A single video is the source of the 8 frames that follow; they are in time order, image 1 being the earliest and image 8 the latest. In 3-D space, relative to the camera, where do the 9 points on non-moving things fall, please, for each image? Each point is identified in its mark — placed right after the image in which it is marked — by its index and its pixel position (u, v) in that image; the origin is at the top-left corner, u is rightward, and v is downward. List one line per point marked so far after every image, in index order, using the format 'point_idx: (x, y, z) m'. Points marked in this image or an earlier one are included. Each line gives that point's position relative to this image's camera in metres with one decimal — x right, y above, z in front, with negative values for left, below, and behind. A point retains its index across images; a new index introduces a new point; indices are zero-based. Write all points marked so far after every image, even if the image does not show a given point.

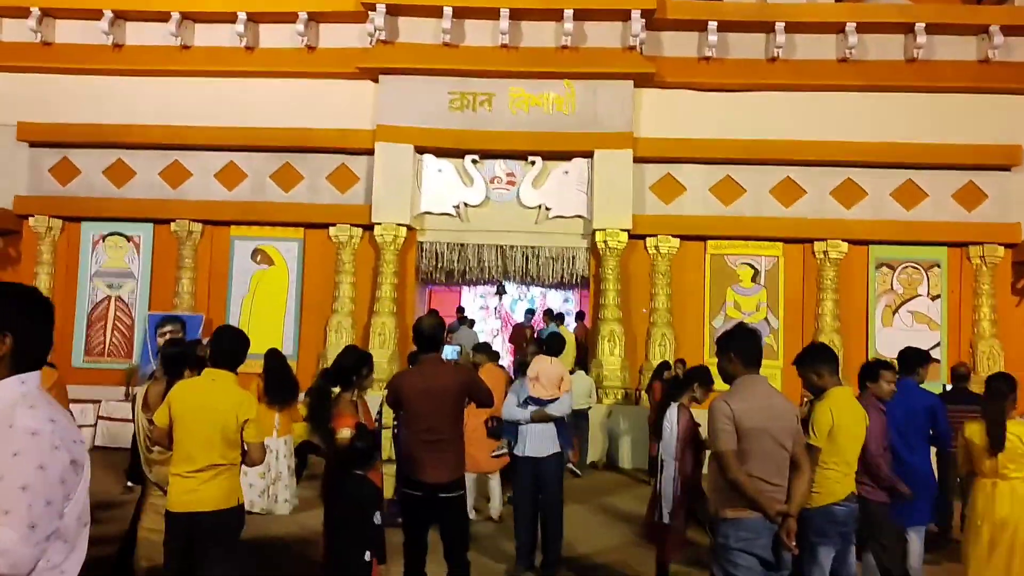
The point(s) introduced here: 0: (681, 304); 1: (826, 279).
0: (+1.8, -0.2, +9.0) m
1: (+3.3, +0.1, +8.7) m
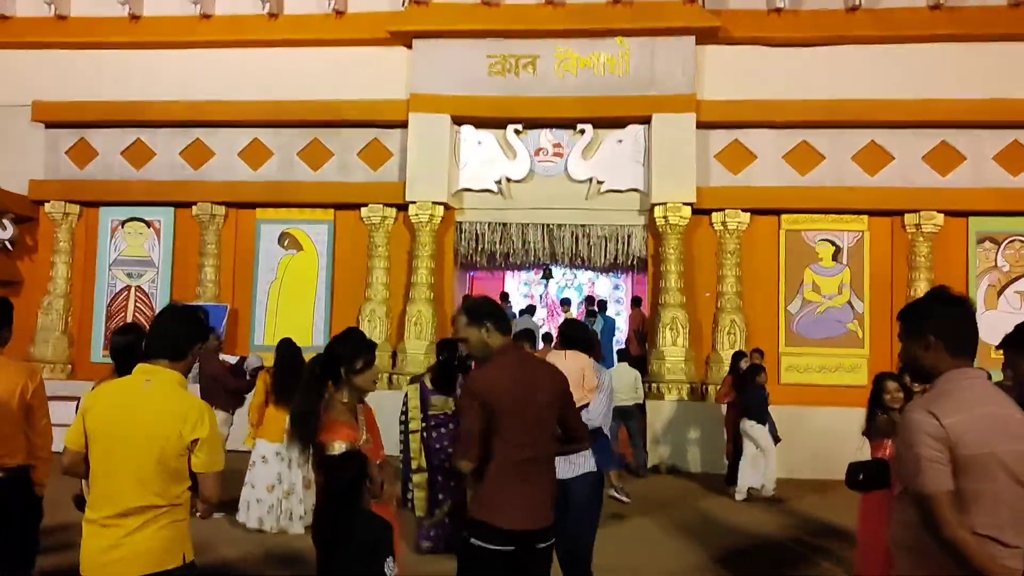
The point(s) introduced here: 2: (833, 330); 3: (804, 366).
0: (+2.3, 0.0, +8.0) m
1: (+3.8, +0.3, +7.7) m
2: (+3.0, -0.4, +7.8) m
3: (+2.8, -0.8, +7.8) m
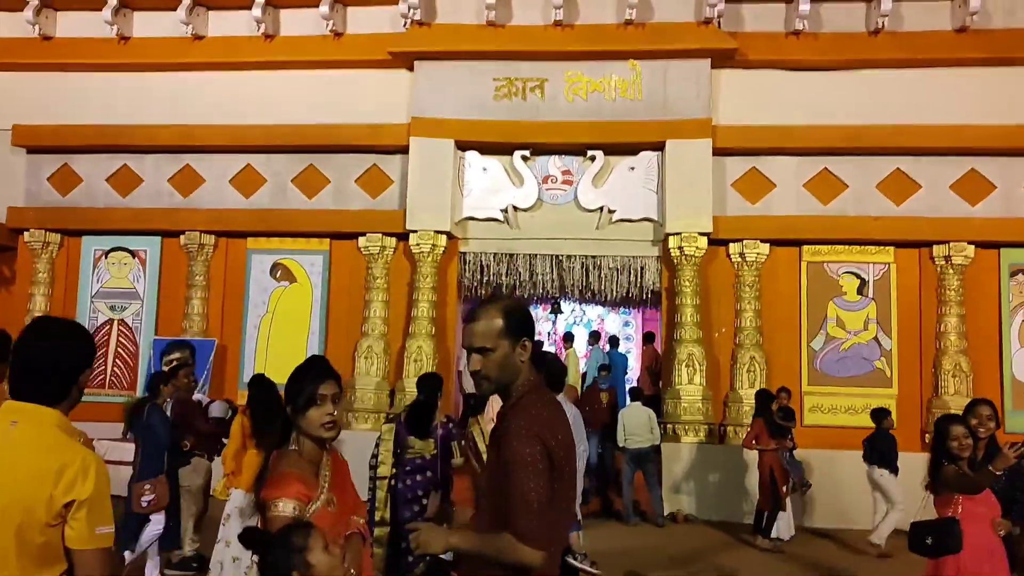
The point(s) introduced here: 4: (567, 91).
0: (+2.4, -0.3, +7.6) m
1: (+3.9, 0.0, +7.3) m
2: (+3.1, -0.7, +7.3) m
3: (+2.8, -1.1, +7.3) m
4: (+0.5, +1.8, +7.6) m
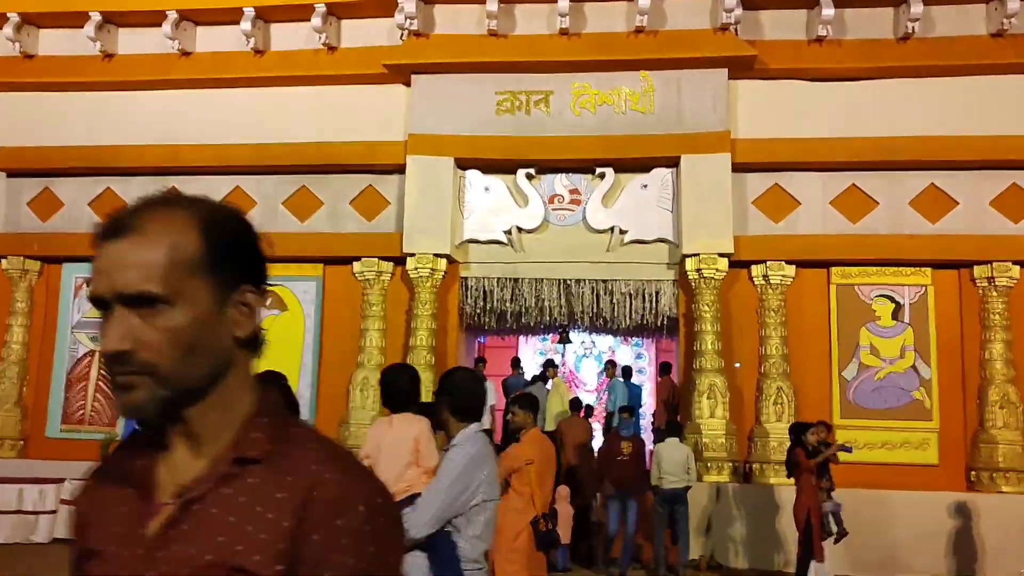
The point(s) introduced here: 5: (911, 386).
0: (+2.4, -0.5, +7.0) m
1: (+3.9, -0.2, +6.7) m
2: (+3.1, -0.9, +6.7) m
3: (+2.9, -1.3, +6.7) m
4: (+0.5, +1.6, +7.1) m
5: (+3.3, -0.8, +6.7) m
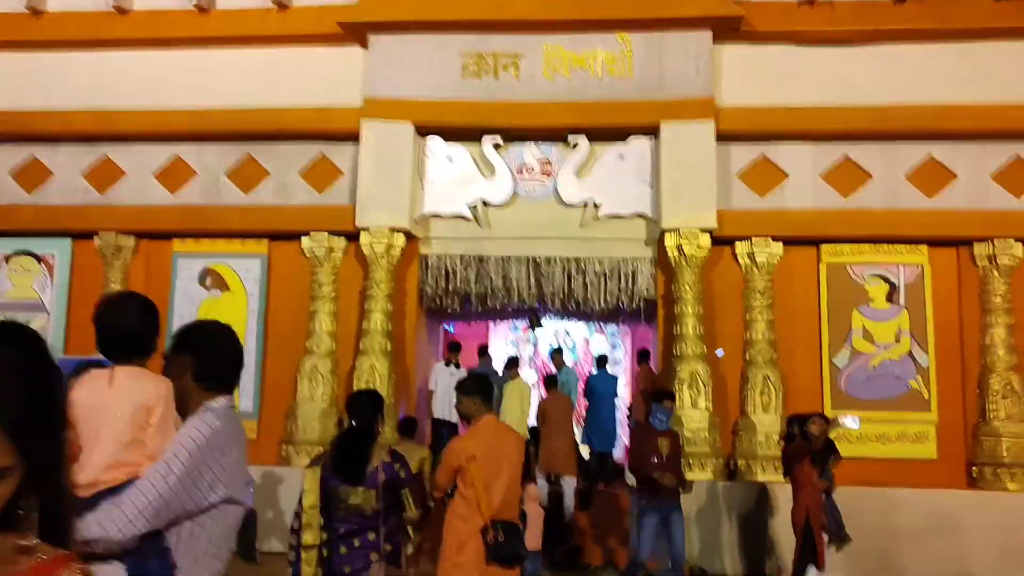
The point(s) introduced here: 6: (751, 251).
0: (+2.2, -0.4, +6.4) m
1: (+3.6, -0.1, +6.2) m
2: (+2.9, -0.8, +6.2) m
3: (+2.6, -1.1, +6.2) m
4: (+0.3, +1.8, +6.5) m
5: (+3.0, -0.6, +6.2) m
6: (+1.9, +0.3, +6.4) m
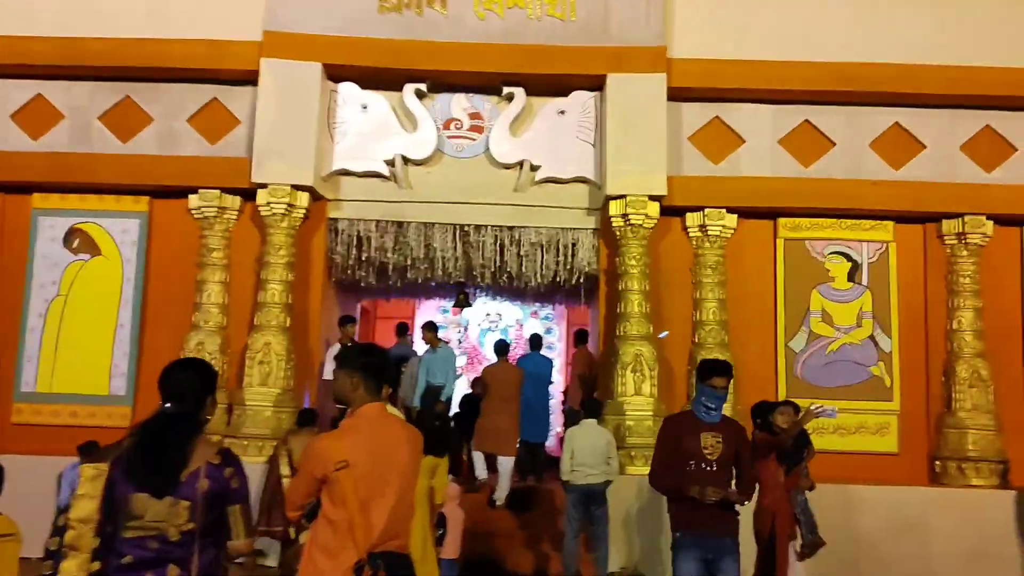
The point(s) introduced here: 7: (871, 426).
0: (+1.6, -0.2, +5.8) m
1: (+3.1, +0.1, +5.7) m
2: (+2.3, -0.6, +5.6) m
3: (+2.1, -1.0, +5.6) m
4: (-0.2, +2.0, +5.7) m
5: (+2.5, -0.5, +5.7) m
6: (+1.3, +0.5, +5.7) m
7: (+2.5, -0.9, +5.6) m
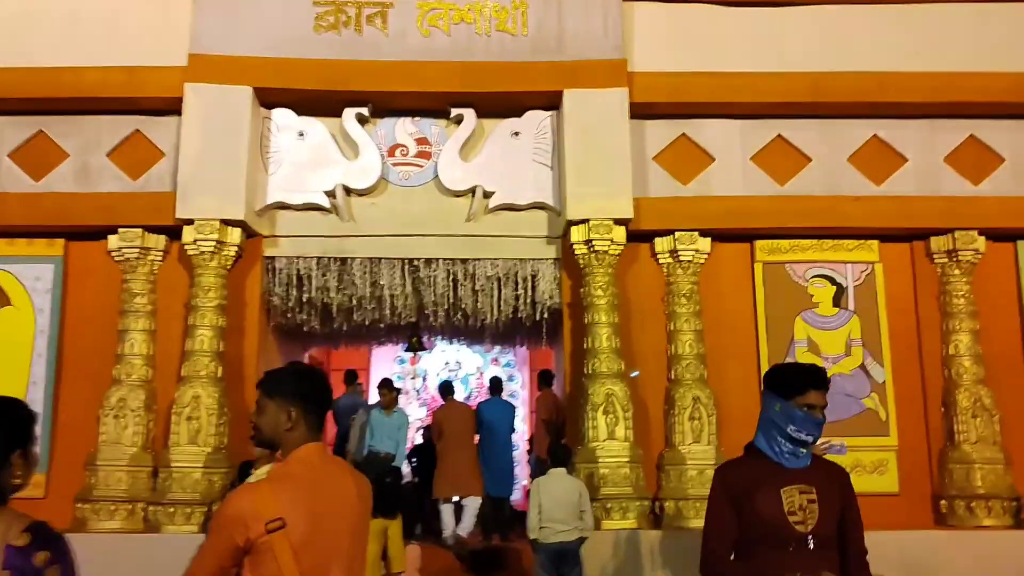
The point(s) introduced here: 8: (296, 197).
0: (+1.3, -0.4, +5.3) m
1: (+2.8, -0.1, +5.2) m
2: (+2.1, -0.8, +5.1) m
3: (+1.8, -1.1, +5.1) m
4: (-0.6, +1.7, +5.3) m
5: (+2.2, -0.6, +5.2) m
6: (+1.0, +0.3, +5.3) m
7: (+2.2, -1.1, +5.1) m
8: (-1.4, +0.6, +5.2) m
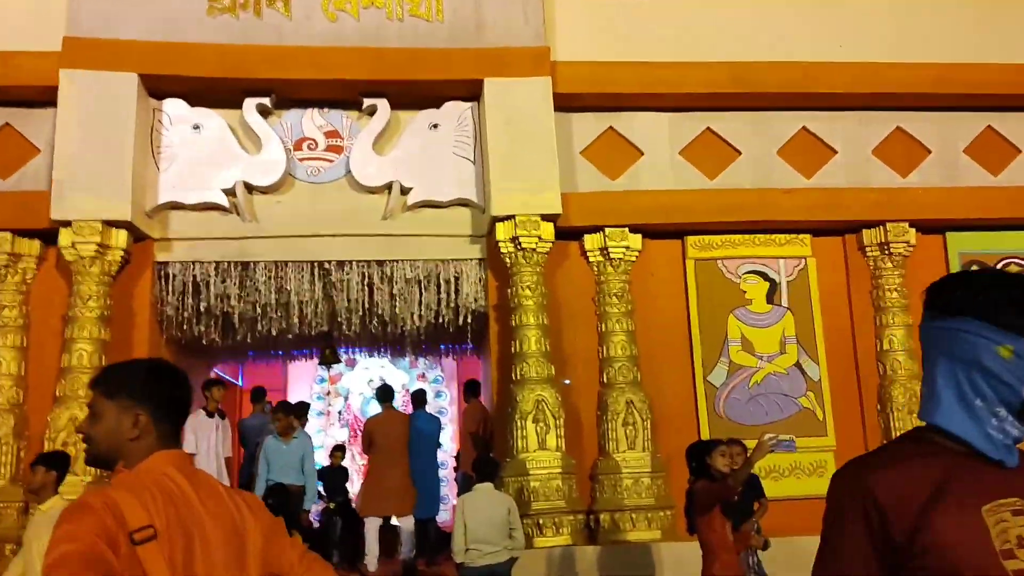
0: (+0.9, -0.4, +5.0) m
1: (+2.4, 0.0, +5.1) m
2: (+1.6, -0.7, +4.9) m
3: (+1.4, -1.1, +4.8) m
4: (-1.1, +1.7, +4.9) m
5: (+1.7, -0.6, +5.0) m
6: (+0.6, +0.3, +5.0) m
7: (+1.8, -1.1, +4.9) m
8: (-1.9, +0.5, +4.7) m
